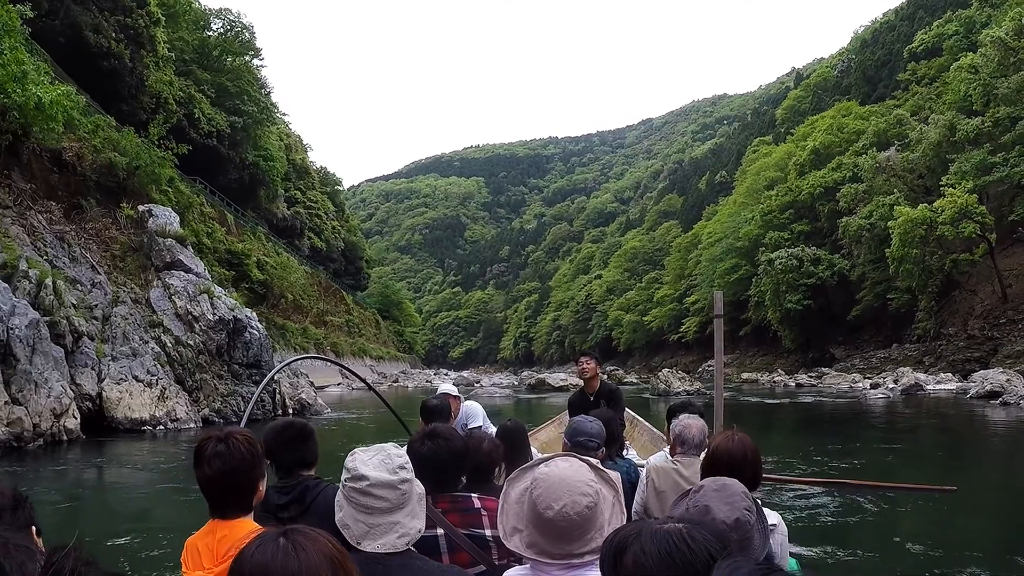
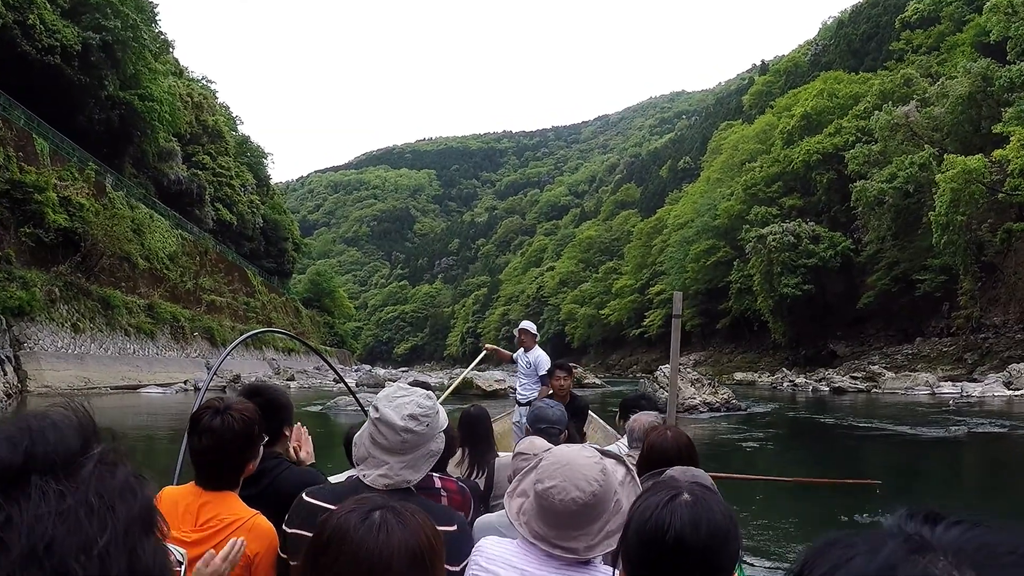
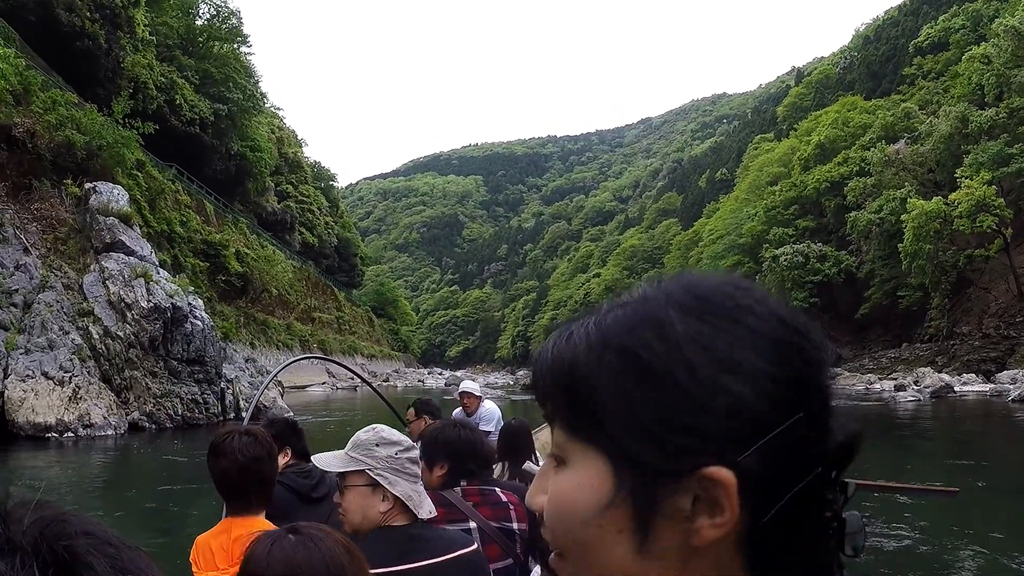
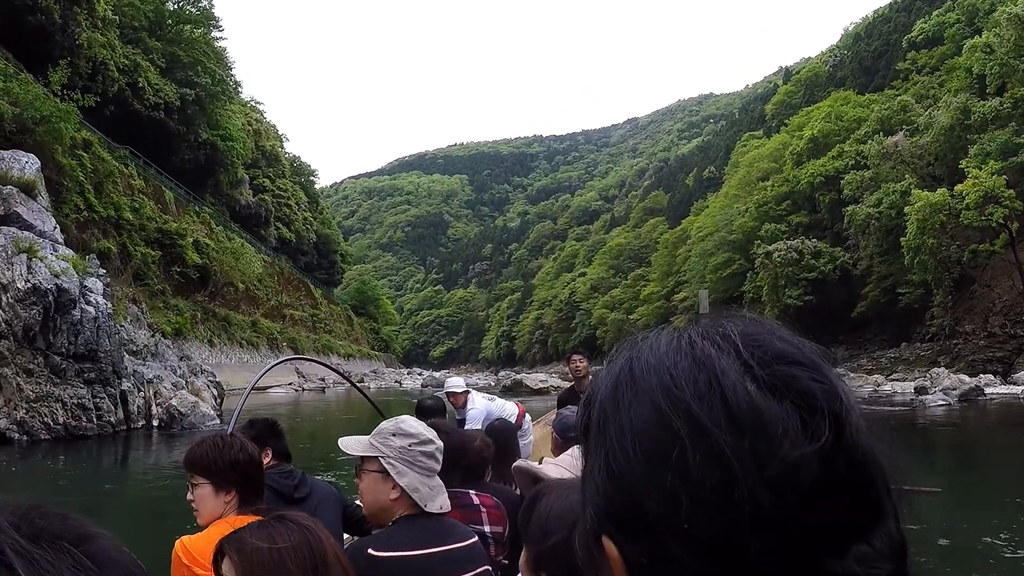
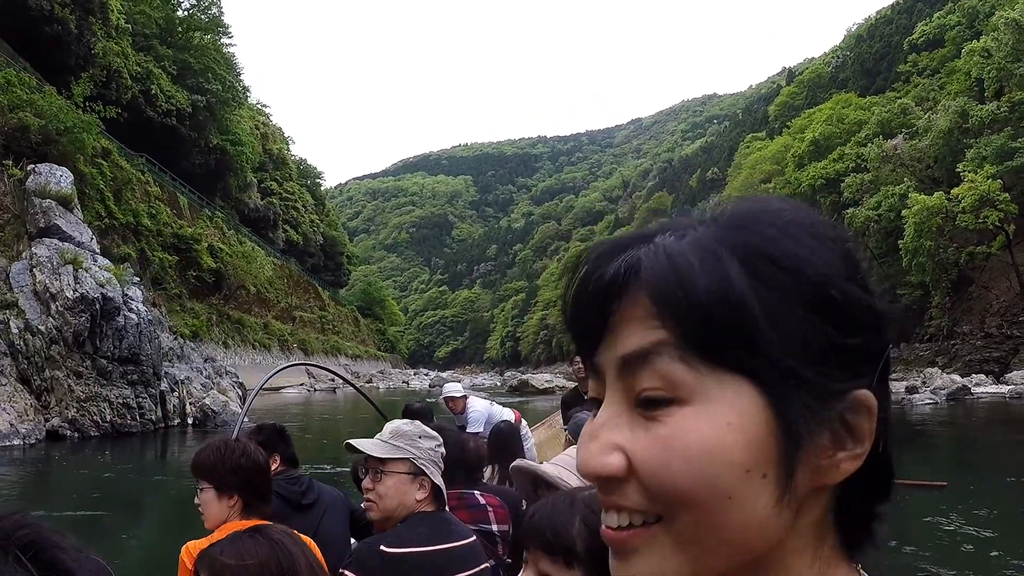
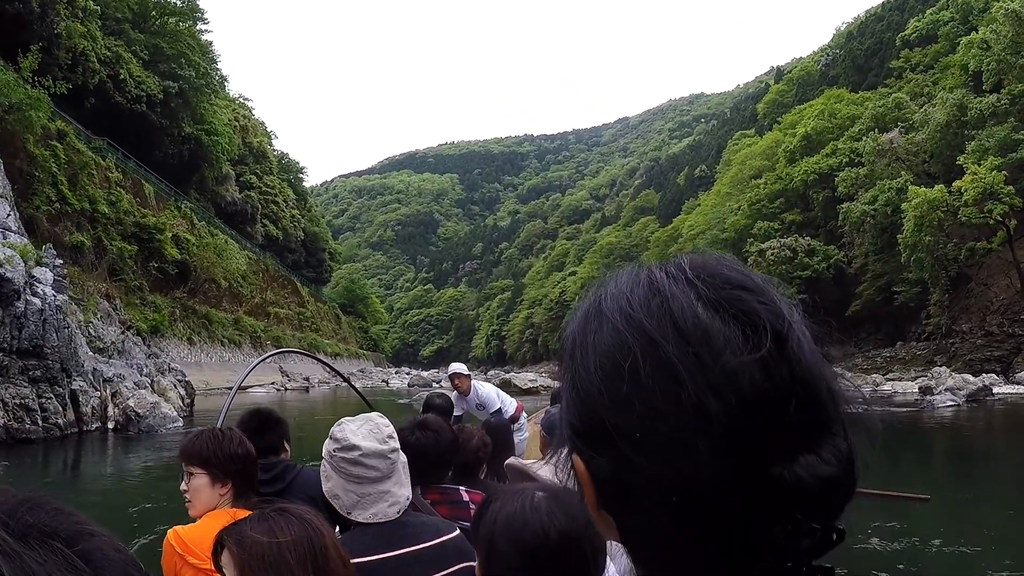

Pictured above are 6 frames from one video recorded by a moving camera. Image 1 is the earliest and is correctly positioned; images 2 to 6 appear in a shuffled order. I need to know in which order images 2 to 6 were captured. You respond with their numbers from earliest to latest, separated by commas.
3, 5, 4, 6, 2
